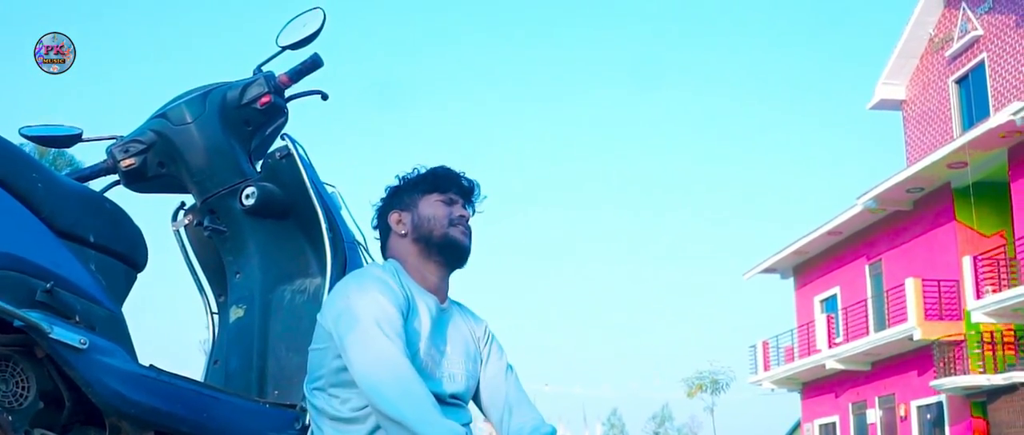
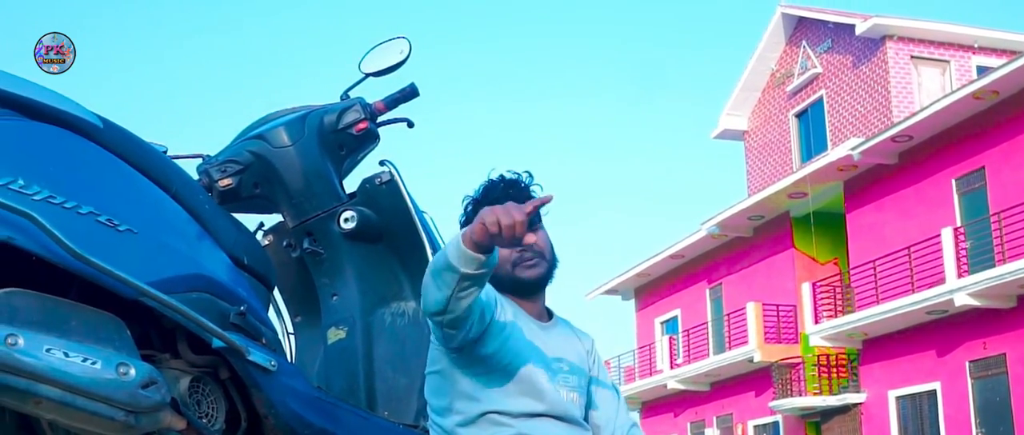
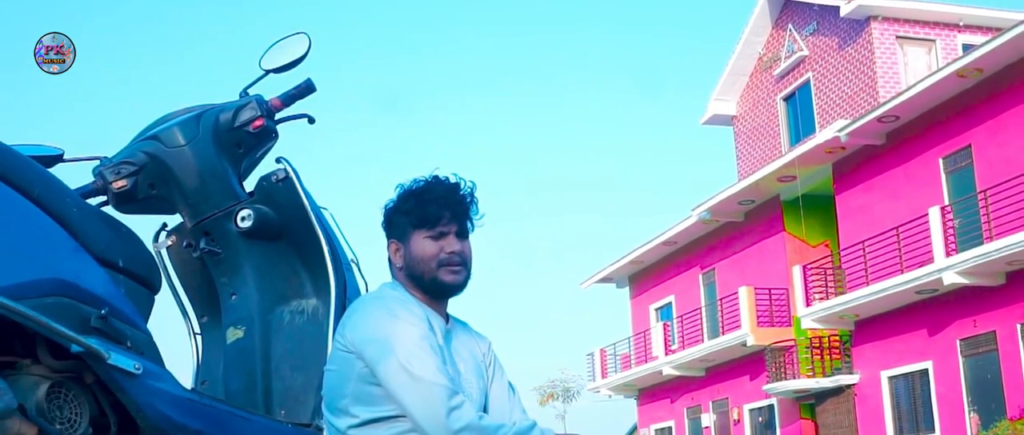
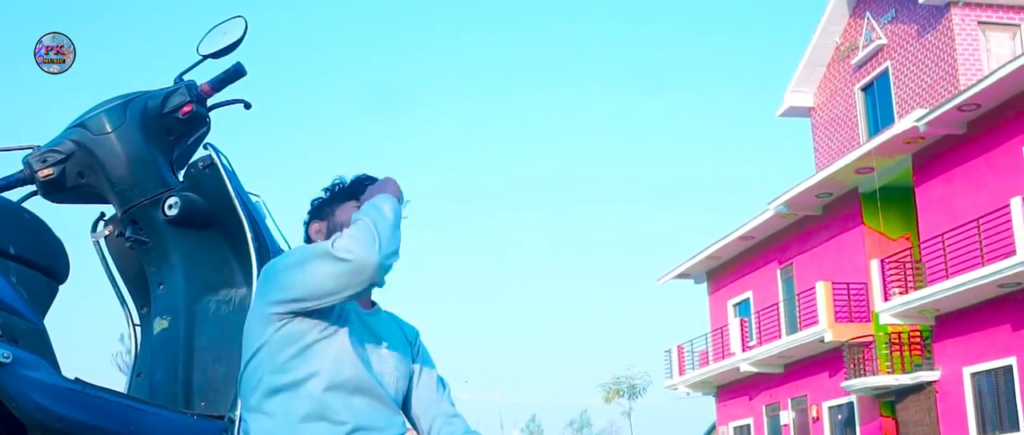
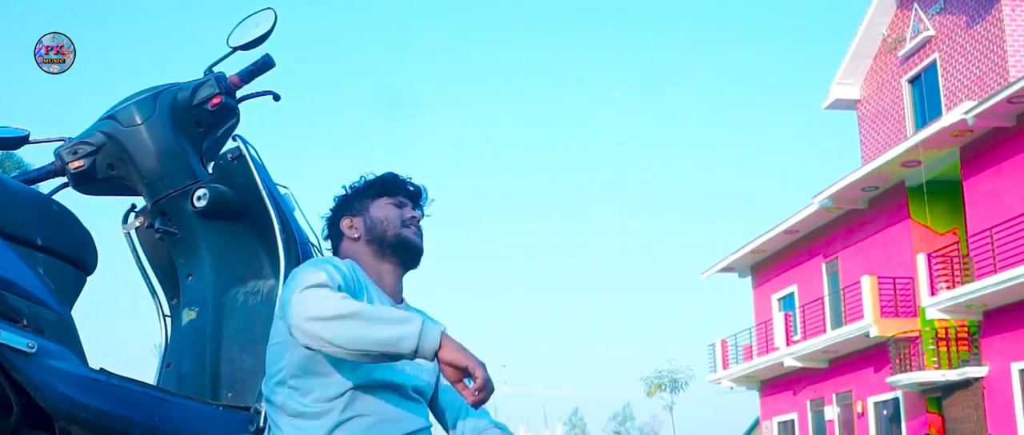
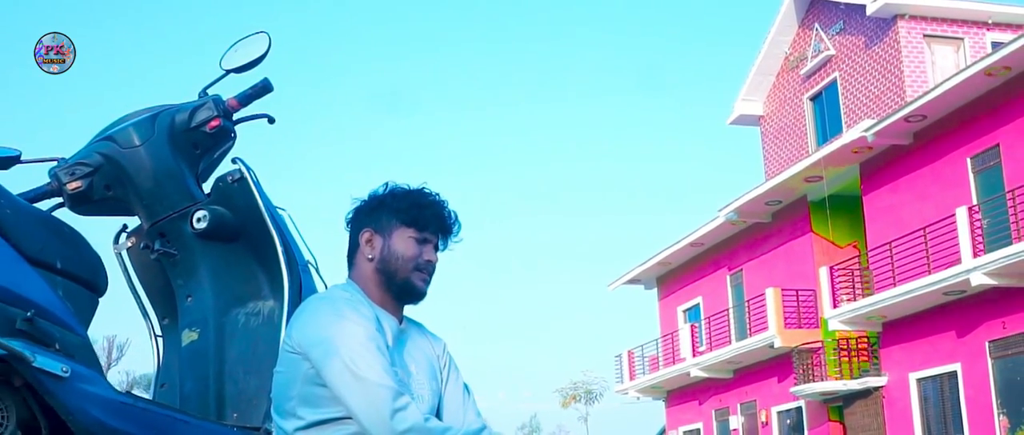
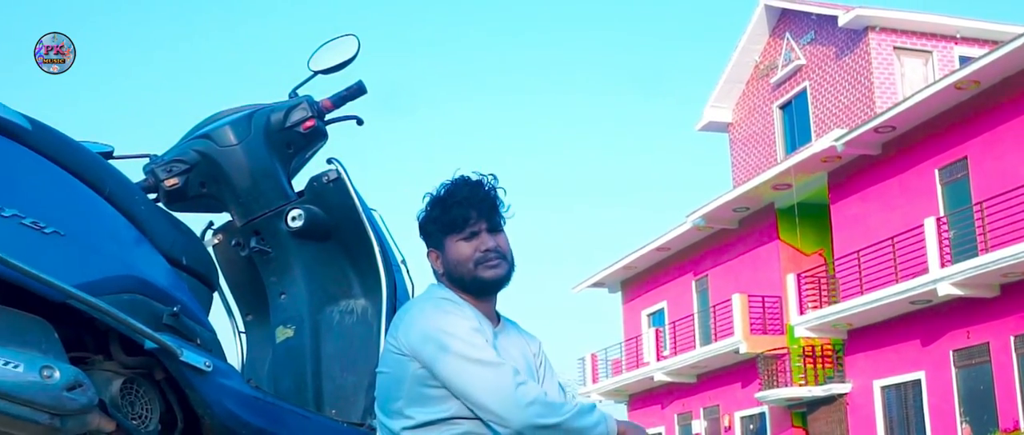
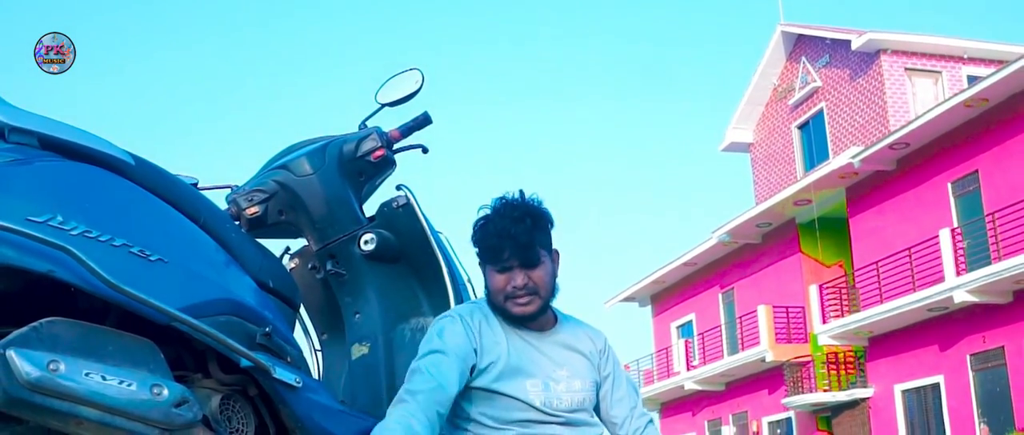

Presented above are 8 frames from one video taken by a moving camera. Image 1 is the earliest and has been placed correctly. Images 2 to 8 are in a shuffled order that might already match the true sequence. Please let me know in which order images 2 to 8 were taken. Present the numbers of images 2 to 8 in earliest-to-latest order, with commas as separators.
5, 4, 6, 3, 7, 2, 8
